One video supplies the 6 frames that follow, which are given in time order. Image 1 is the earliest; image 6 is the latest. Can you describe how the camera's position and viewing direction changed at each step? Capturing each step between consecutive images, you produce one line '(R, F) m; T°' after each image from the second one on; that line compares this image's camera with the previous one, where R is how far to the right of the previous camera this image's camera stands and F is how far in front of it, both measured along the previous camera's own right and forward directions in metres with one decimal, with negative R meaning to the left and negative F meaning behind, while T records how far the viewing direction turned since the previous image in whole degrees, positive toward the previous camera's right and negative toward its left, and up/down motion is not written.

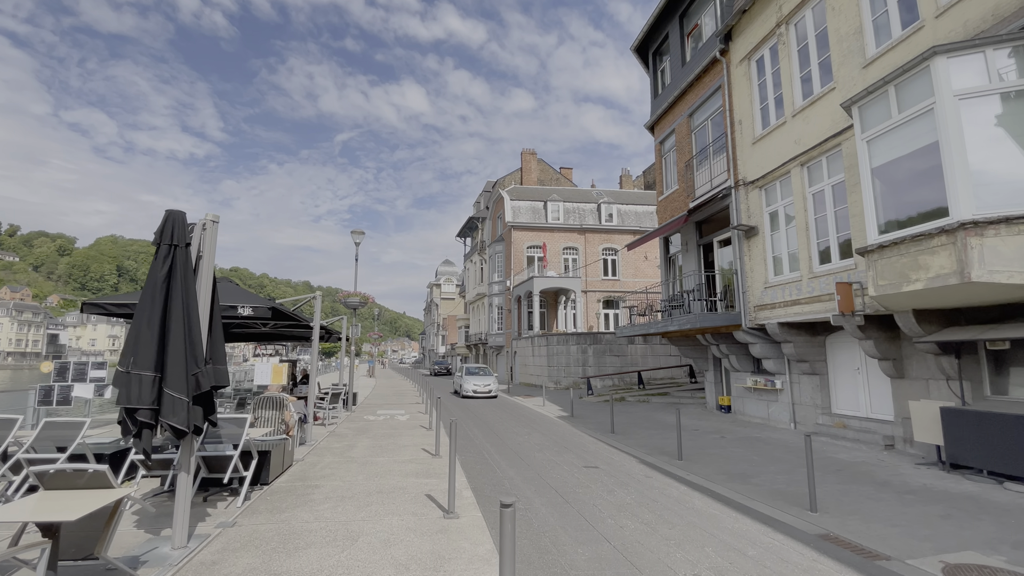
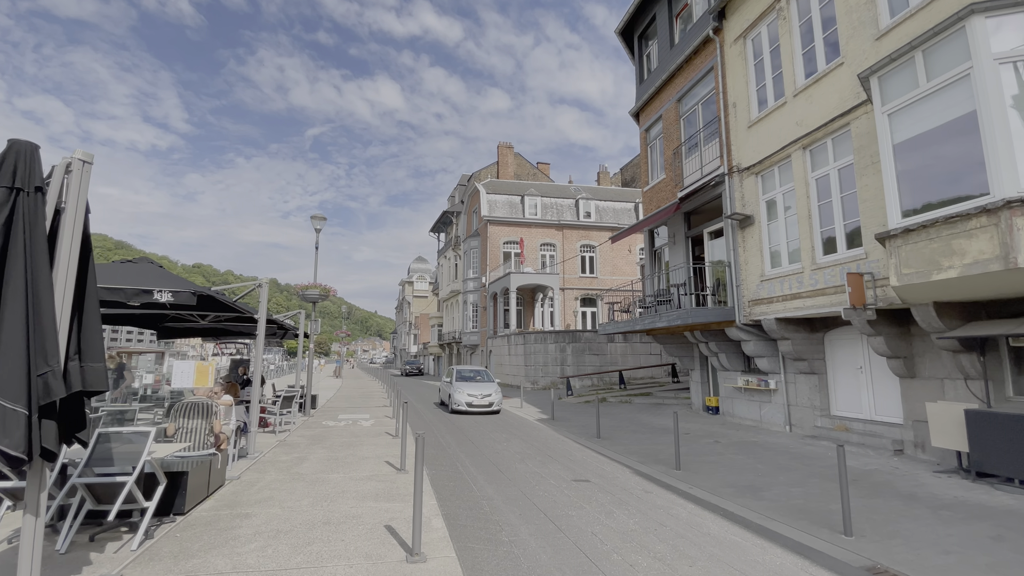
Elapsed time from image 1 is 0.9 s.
(-0.1, +1.2) m; +3°
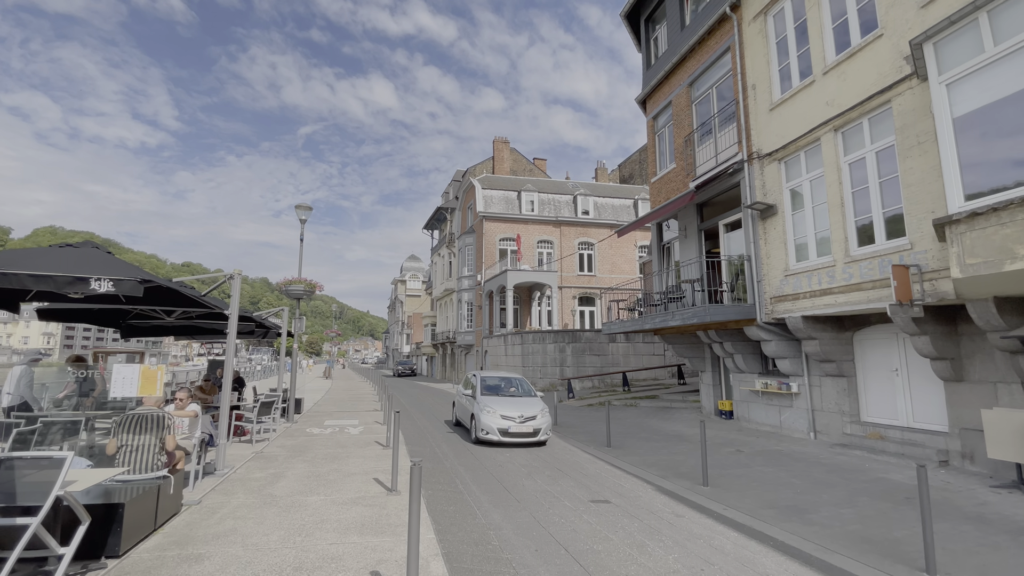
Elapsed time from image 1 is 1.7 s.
(-0.2, +1.0) m; +1°
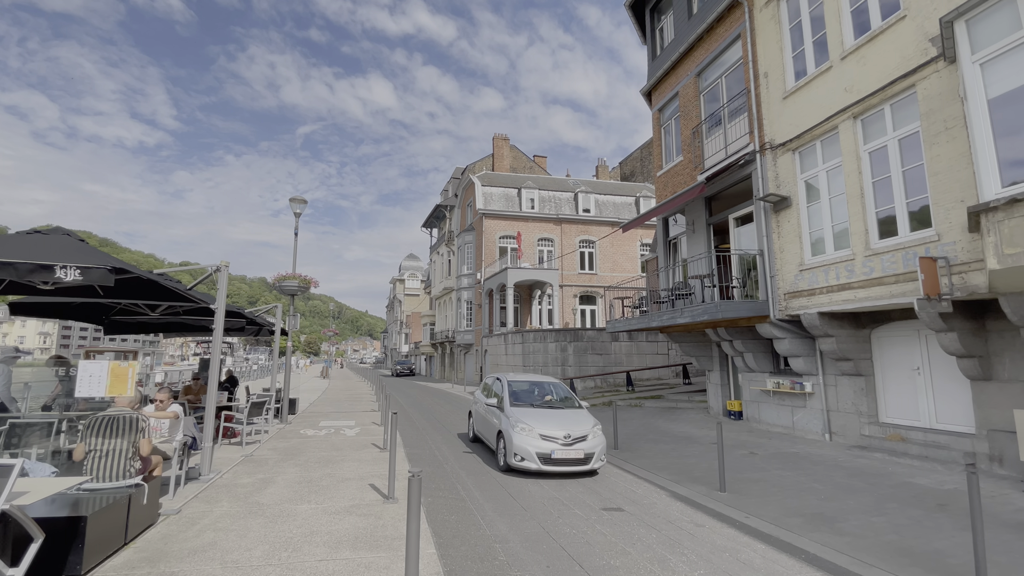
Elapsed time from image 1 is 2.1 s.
(-0.1, +0.4) m; 0°
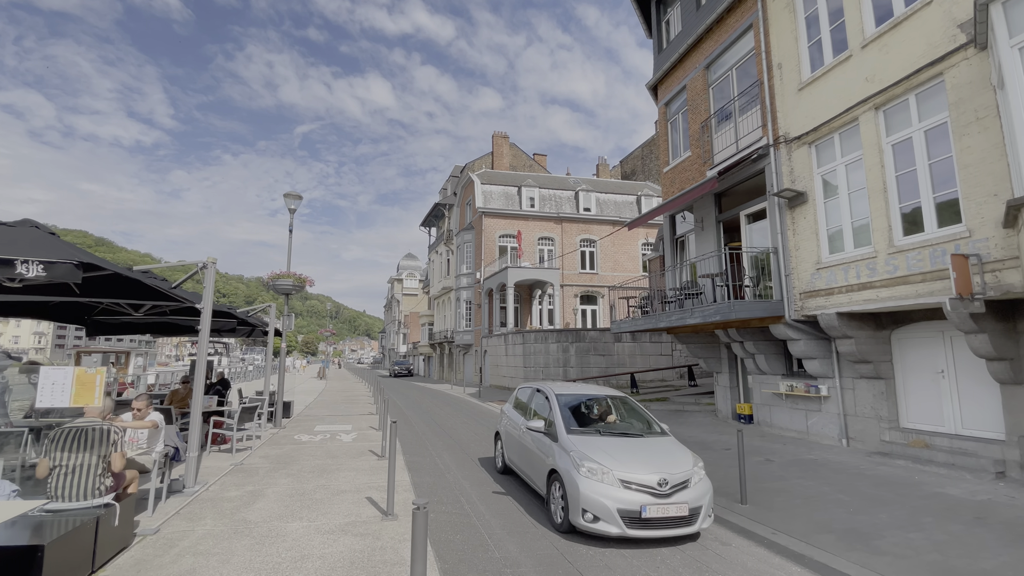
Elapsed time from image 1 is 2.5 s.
(-0.1, +0.4) m; 0°
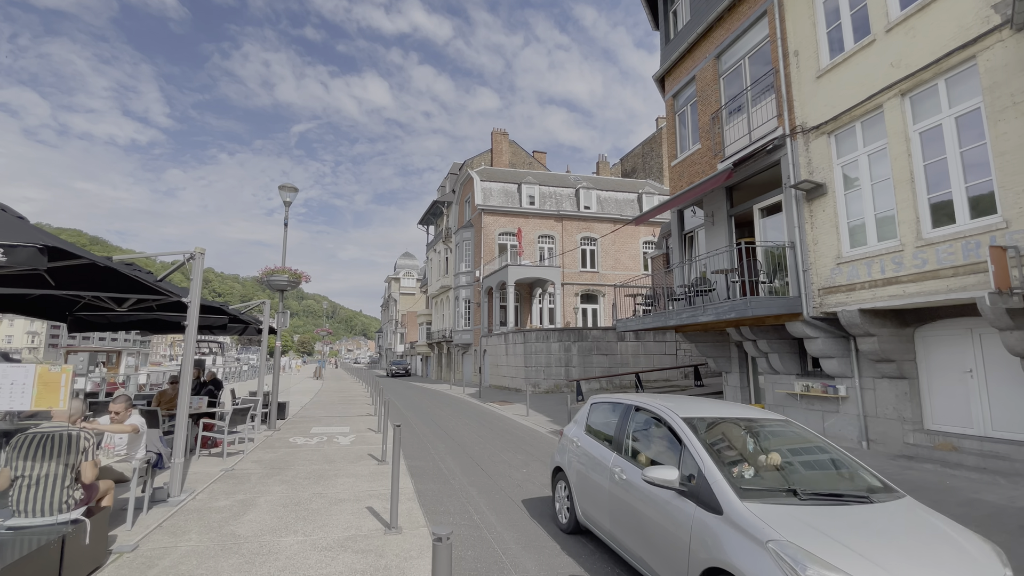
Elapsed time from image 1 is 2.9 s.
(-0.2, +0.4) m; 0°
